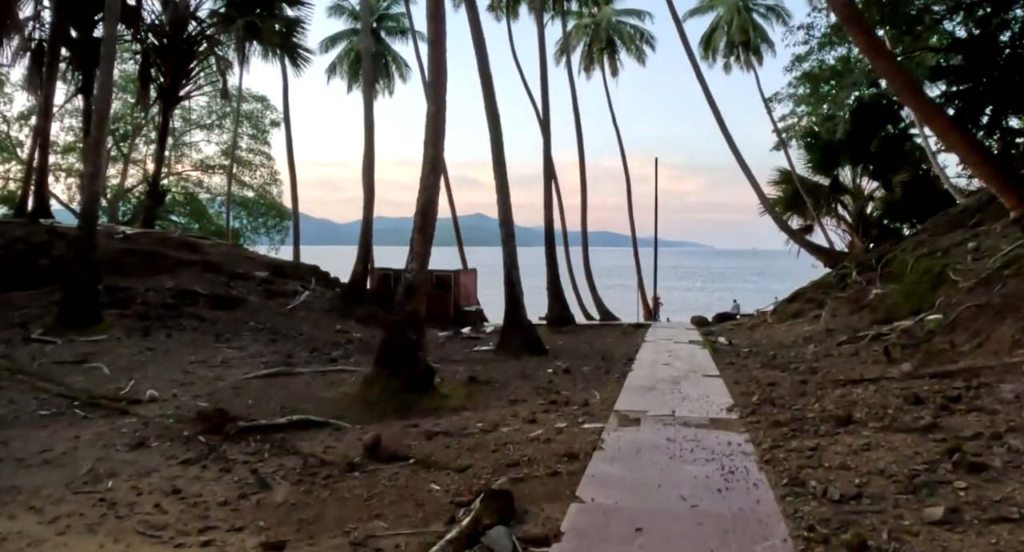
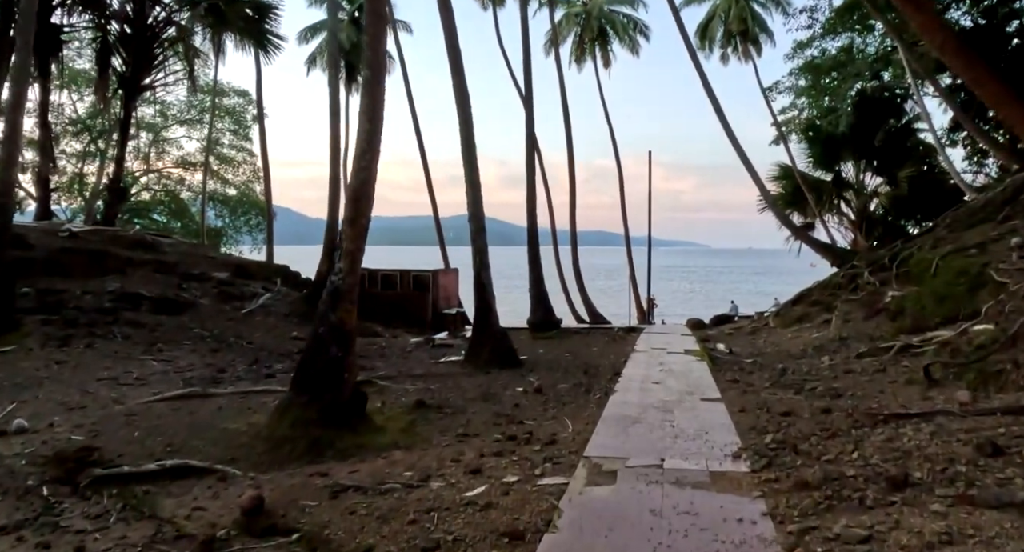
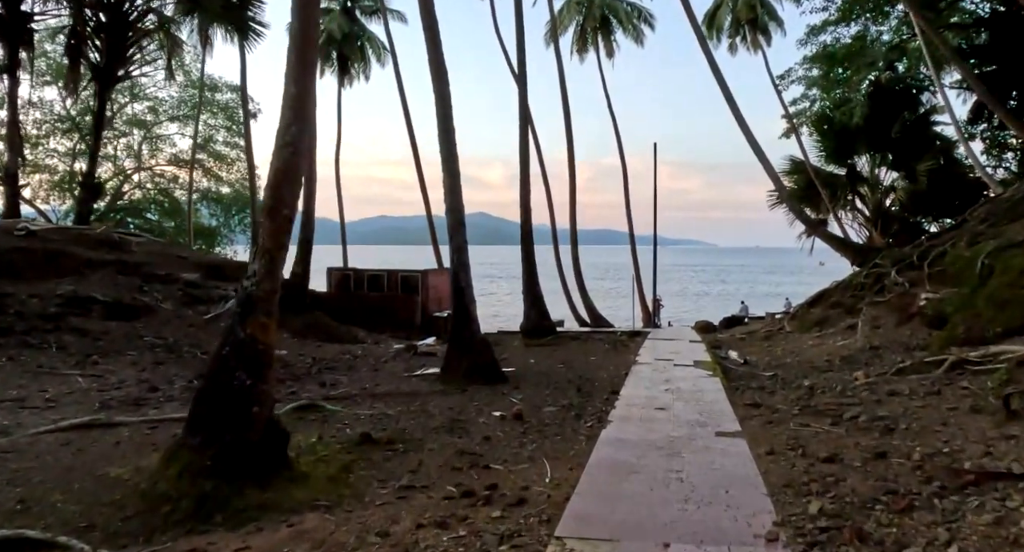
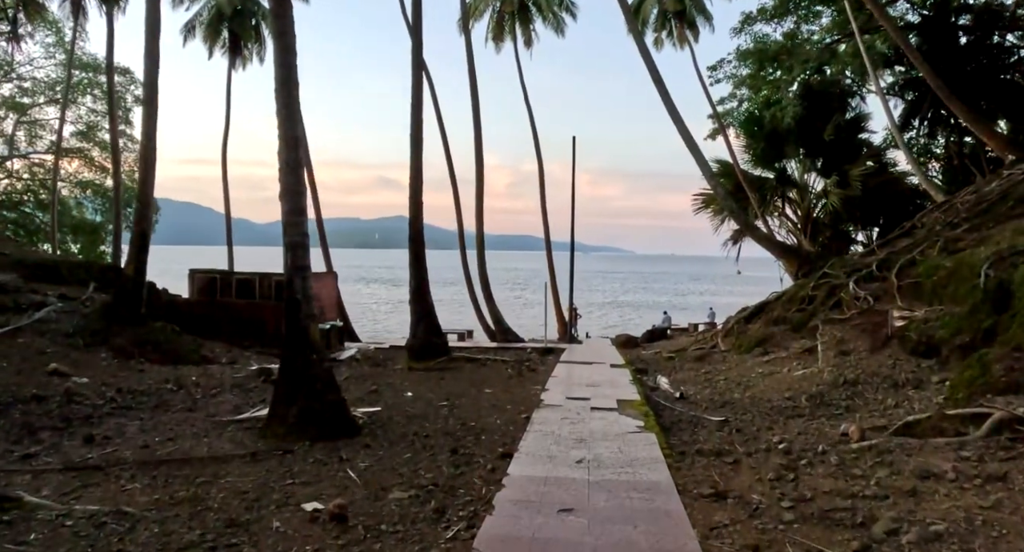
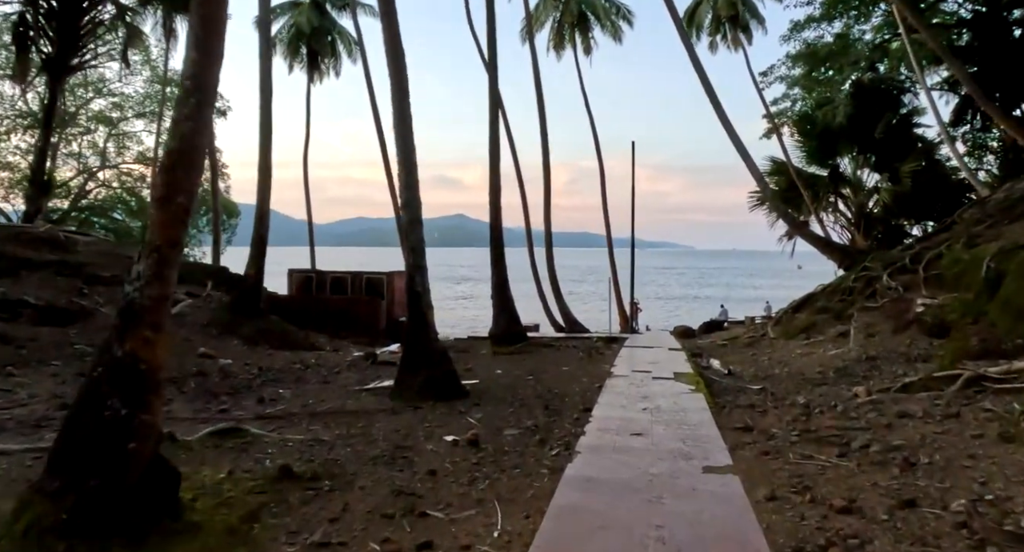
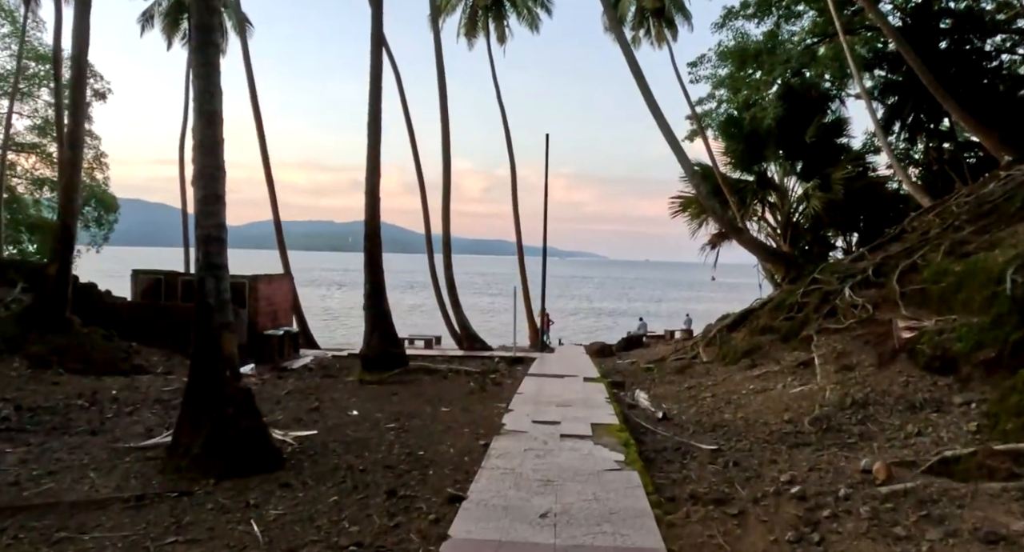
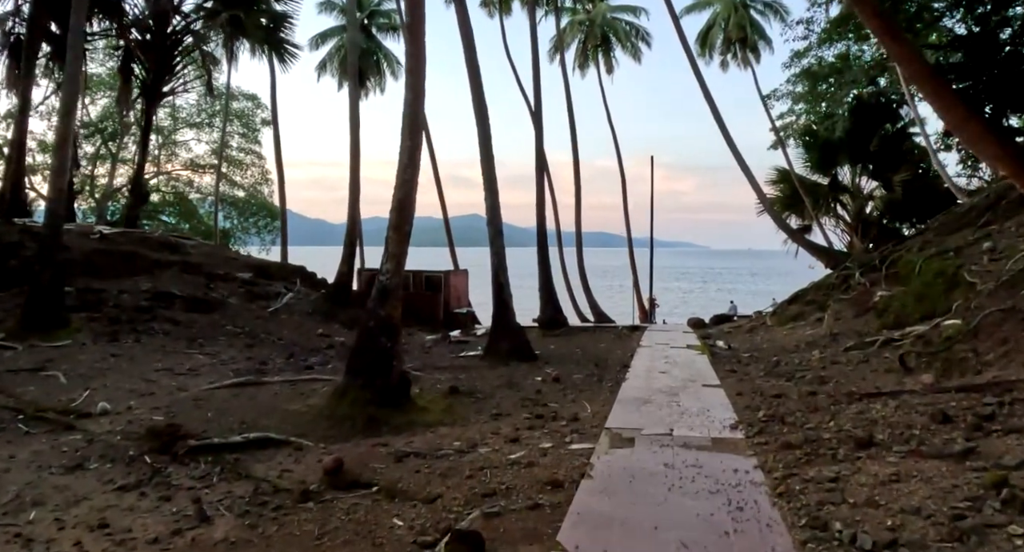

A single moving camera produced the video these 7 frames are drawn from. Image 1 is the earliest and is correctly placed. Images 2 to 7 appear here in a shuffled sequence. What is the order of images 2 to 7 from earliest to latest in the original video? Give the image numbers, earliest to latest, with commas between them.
7, 2, 3, 5, 4, 6
